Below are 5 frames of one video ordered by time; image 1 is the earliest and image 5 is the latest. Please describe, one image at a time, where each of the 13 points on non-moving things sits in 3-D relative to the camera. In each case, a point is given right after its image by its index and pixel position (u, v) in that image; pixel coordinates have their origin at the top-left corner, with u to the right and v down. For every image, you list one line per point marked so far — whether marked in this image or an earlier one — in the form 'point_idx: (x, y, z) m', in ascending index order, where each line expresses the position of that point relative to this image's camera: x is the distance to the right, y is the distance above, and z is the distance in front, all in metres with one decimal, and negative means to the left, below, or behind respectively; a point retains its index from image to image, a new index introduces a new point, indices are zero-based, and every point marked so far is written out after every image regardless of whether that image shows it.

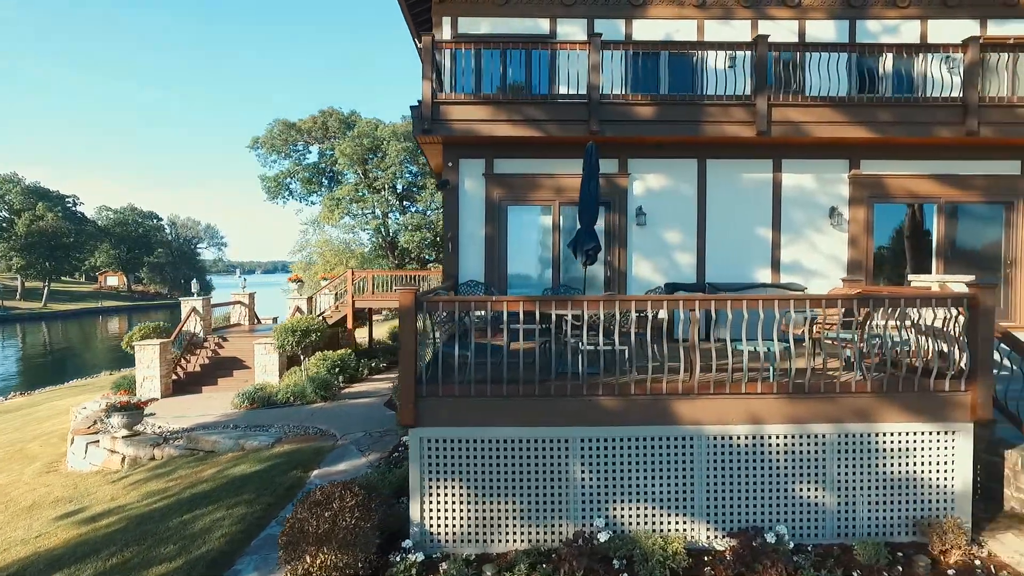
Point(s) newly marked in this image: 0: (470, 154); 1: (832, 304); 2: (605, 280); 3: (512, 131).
0: (-0.6, +1.9, +8.7) m
1: (+2.6, -0.1, +5.1) m
2: (+1.3, +0.1, +8.9) m
3: (0.0, +2.1, +8.2) m
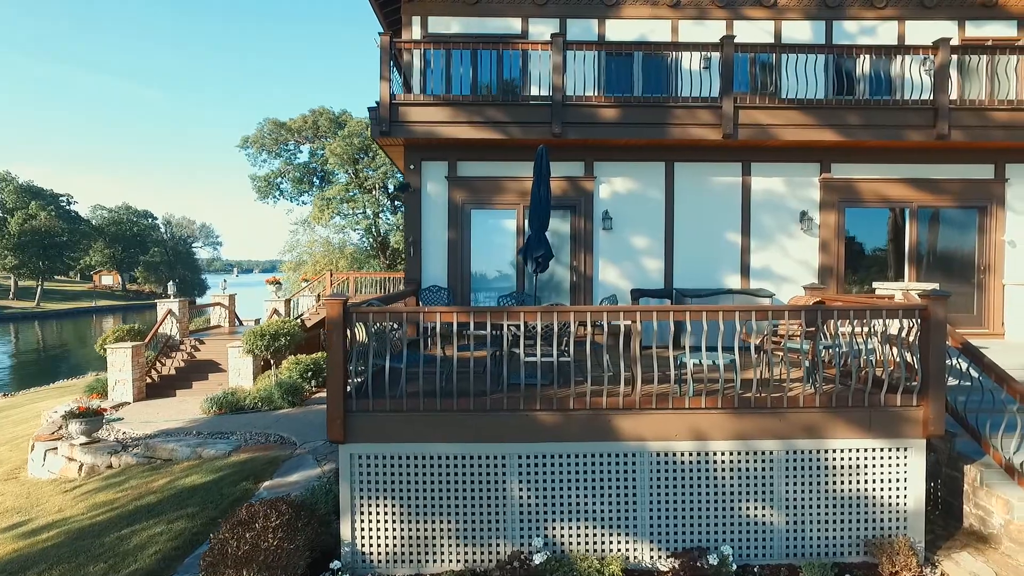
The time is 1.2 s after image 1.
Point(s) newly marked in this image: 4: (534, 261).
0: (-1.1, +1.8, +8.6) m
1: (+2.1, -0.2, +4.9) m
2: (+0.8, 0.0, +8.7) m
3: (-0.5, +2.0, +8.0) m
4: (+0.2, +0.3, +6.0) m
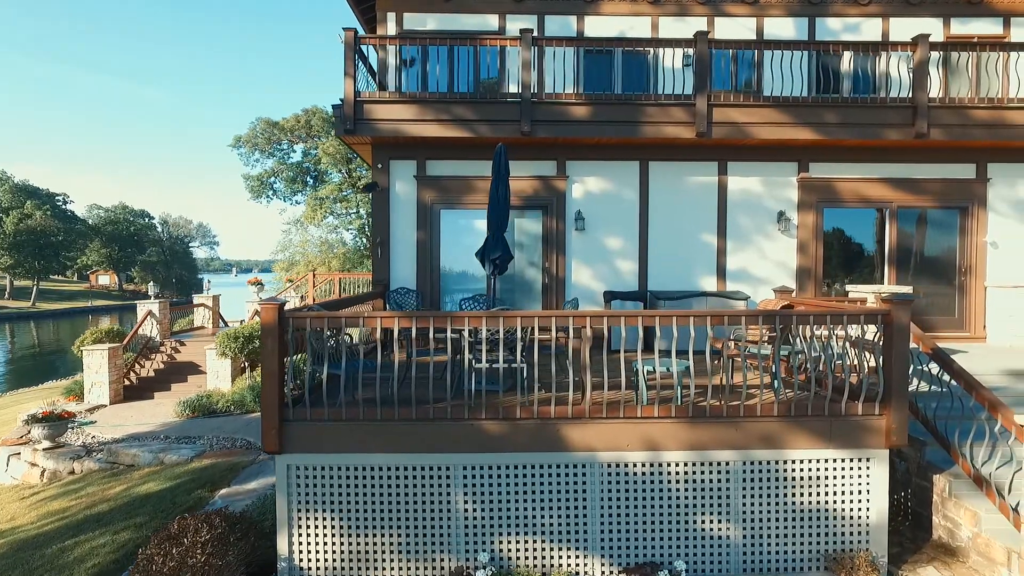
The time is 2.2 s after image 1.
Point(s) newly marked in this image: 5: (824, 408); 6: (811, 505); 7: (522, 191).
0: (-1.5, +1.8, +8.4) m
1: (+1.7, -0.2, +4.7) m
2: (+0.4, 0.0, +8.5) m
3: (-0.9, +2.0, +7.8) m
4: (-0.2, +0.2, +5.8) m
5: (+2.3, -0.9, +4.6) m
6: (+2.2, -1.6, +4.6) m
7: (+0.1, +1.3, +8.4) m
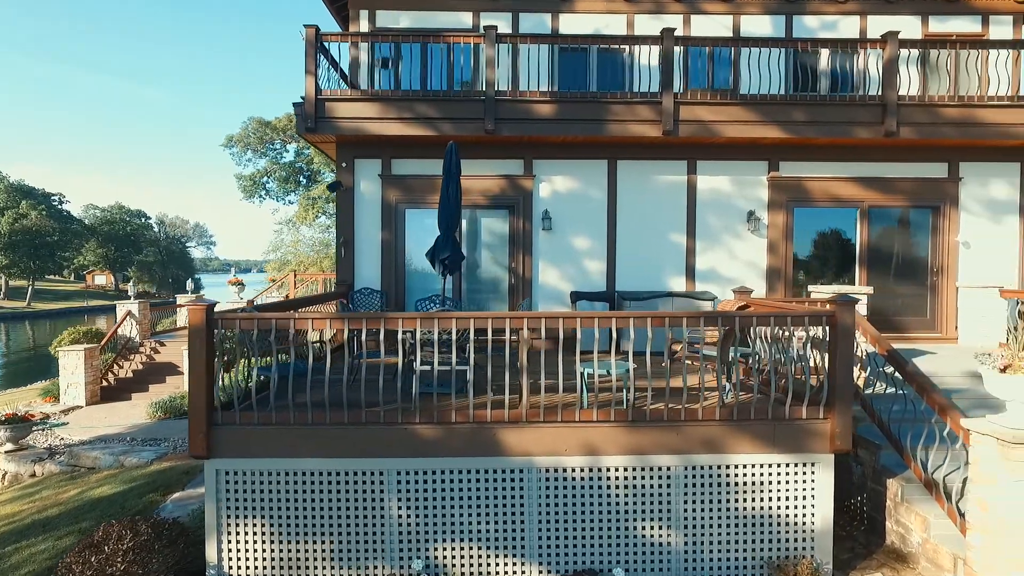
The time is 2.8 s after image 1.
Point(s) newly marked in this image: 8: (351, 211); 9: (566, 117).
0: (-1.9, +1.8, +8.2) m
1: (+1.3, -0.3, +4.6) m
2: (0.0, 0.0, +8.4) m
3: (-1.4, +2.0, +7.7) m
4: (-0.6, +0.2, +5.7) m
5: (+1.8, -0.9, +4.5) m
6: (+1.7, -1.6, +4.5) m
7: (-0.3, +1.3, +8.3) m
8: (-2.1, +1.0, +8.3) m
9: (+0.7, +2.1, +7.7) m
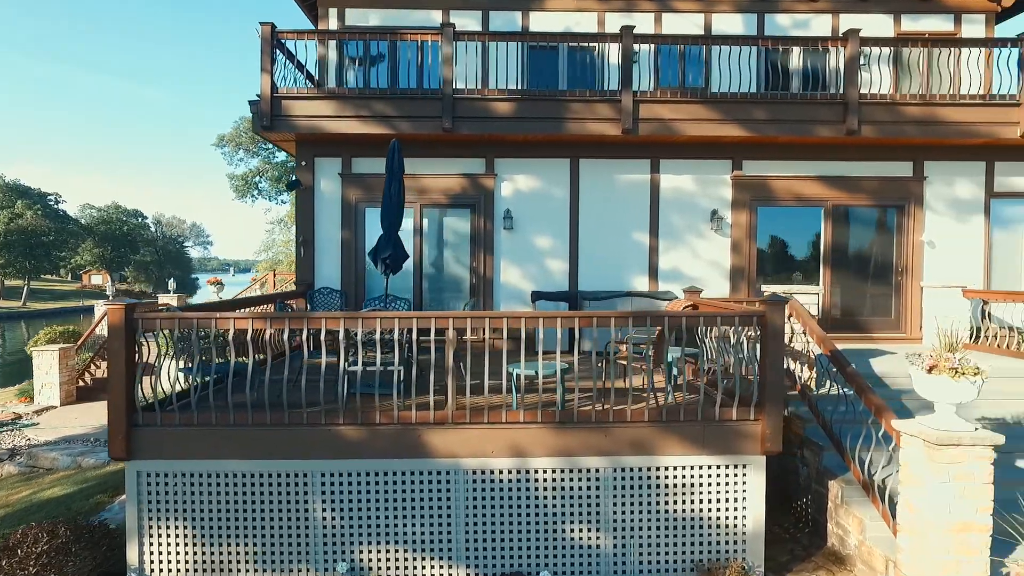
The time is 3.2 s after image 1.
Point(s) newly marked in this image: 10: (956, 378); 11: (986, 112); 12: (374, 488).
0: (-2.5, +1.8, +8.2) m
1: (+0.7, -0.2, +4.6) m
2: (-0.6, 0.0, +8.4) m
3: (-1.9, +2.0, +7.6) m
4: (-1.2, +0.2, +5.6) m
5: (+1.3, -0.9, +4.4) m
6: (+1.2, -1.6, +4.4) m
7: (-0.8, +1.3, +8.2) m
8: (-2.7, +1.0, +8.2) m
9: (+0.1, +2.1, +7.6) m
10: (+2.8, -0.6, +4.0) m
11: (+5.9, +2.2, +7.8) m
12: (-1.0, -1.4, +4.4) m
